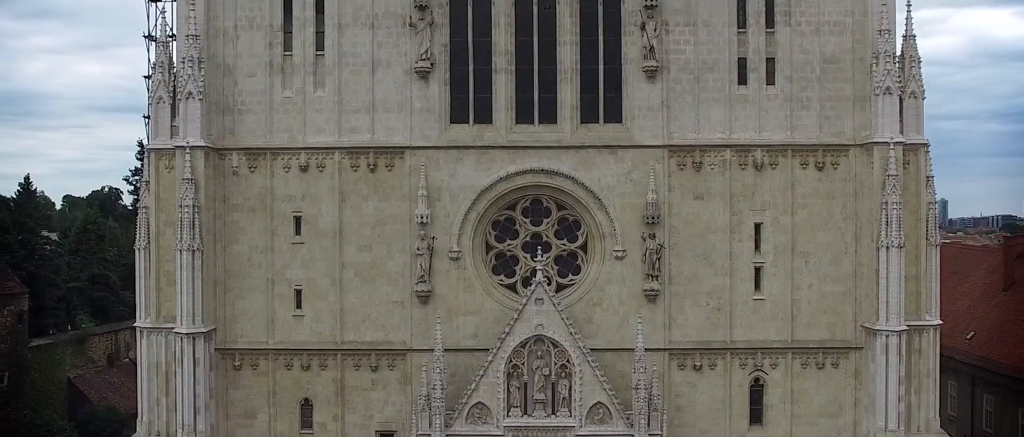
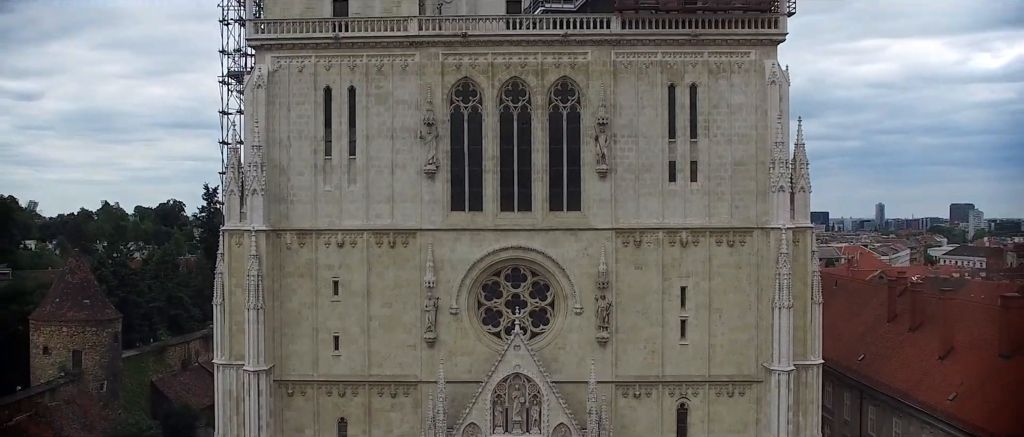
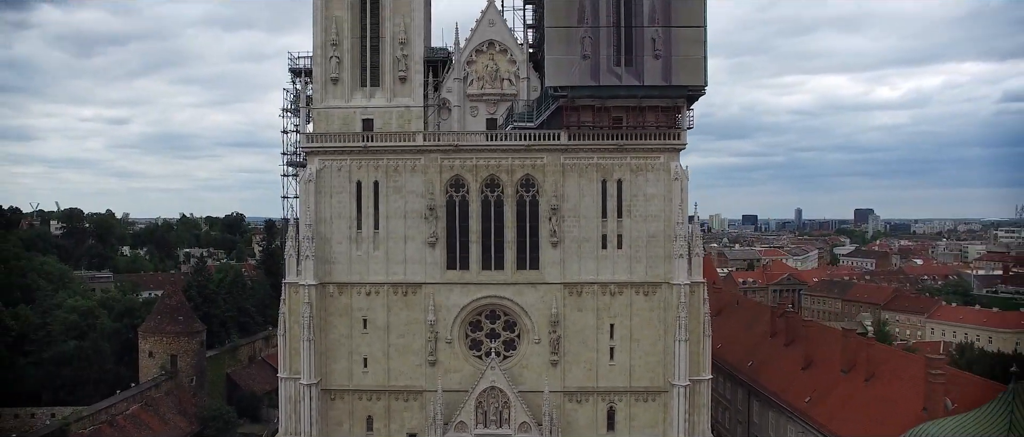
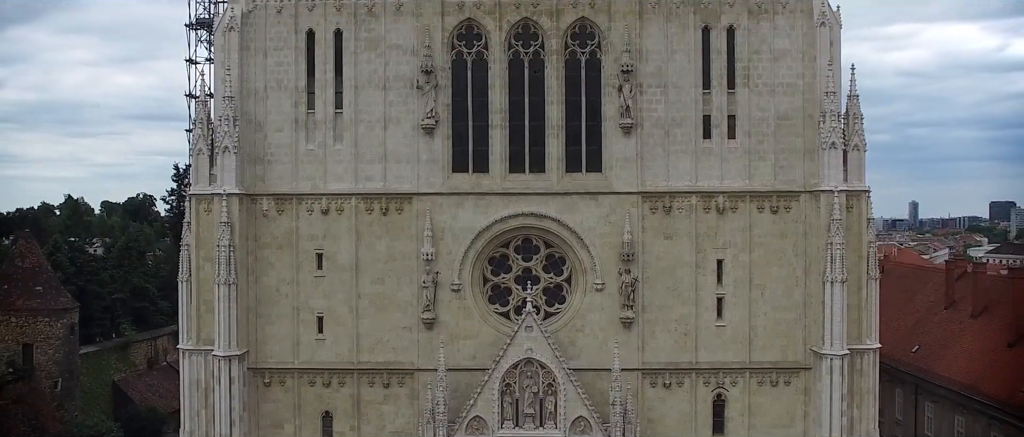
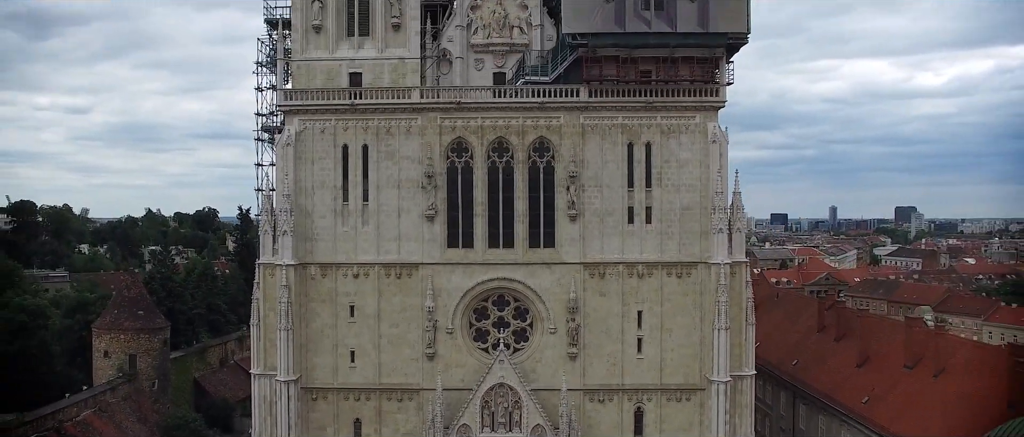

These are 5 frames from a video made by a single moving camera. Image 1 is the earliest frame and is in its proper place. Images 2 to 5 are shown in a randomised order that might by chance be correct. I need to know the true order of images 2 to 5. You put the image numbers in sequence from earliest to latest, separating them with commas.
4, 2, 5, 3
